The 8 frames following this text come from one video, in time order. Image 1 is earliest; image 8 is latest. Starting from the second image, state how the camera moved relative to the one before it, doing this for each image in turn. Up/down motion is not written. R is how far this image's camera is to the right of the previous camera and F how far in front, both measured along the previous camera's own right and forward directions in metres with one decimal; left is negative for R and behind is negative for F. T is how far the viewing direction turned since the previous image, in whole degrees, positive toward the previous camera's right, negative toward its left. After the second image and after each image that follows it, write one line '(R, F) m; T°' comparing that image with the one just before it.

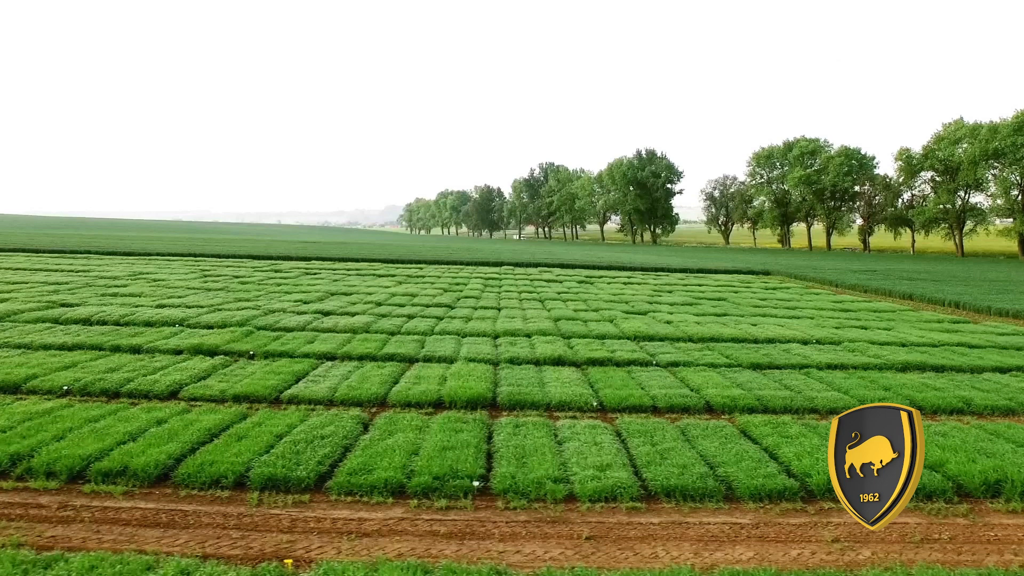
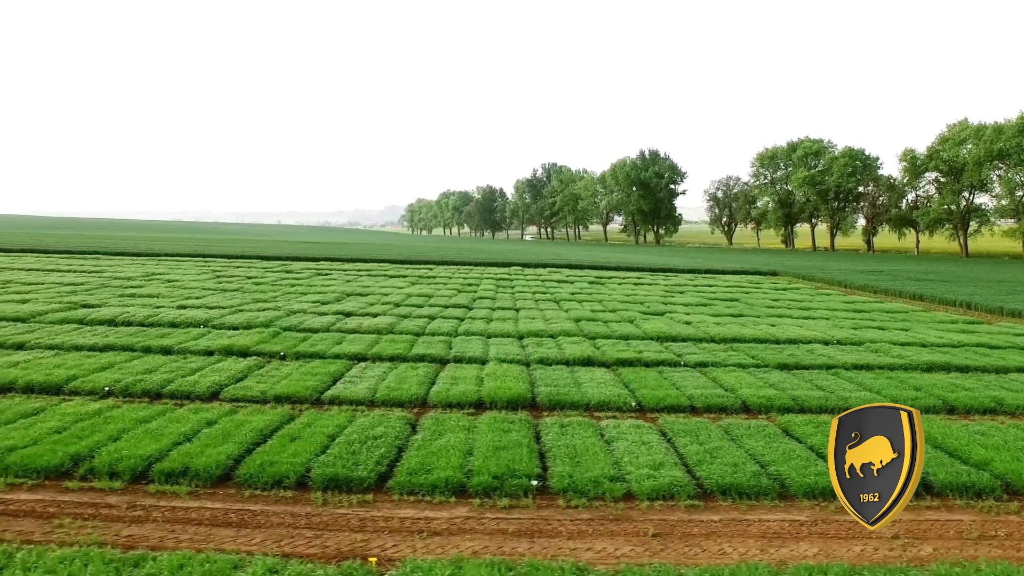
(-1.6, -0.1) m; 0°
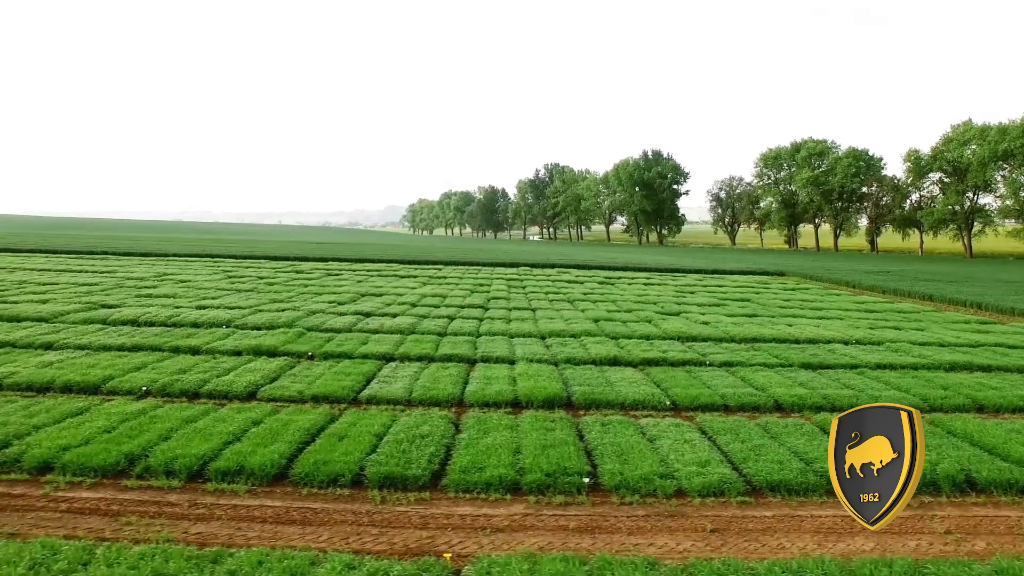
(-1.5, -0.1) m; 0°
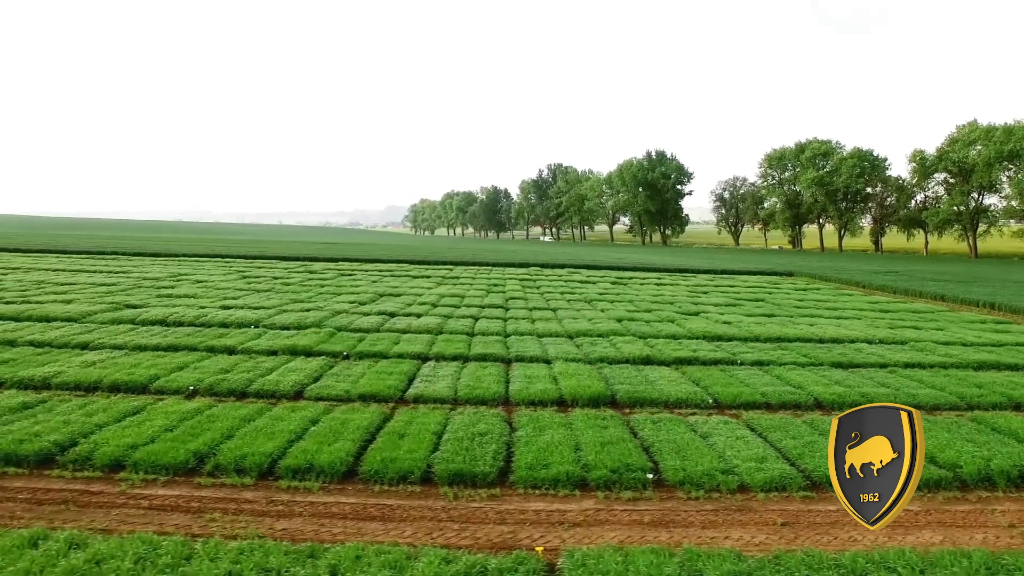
(-1.9, -0.2) m; 0°
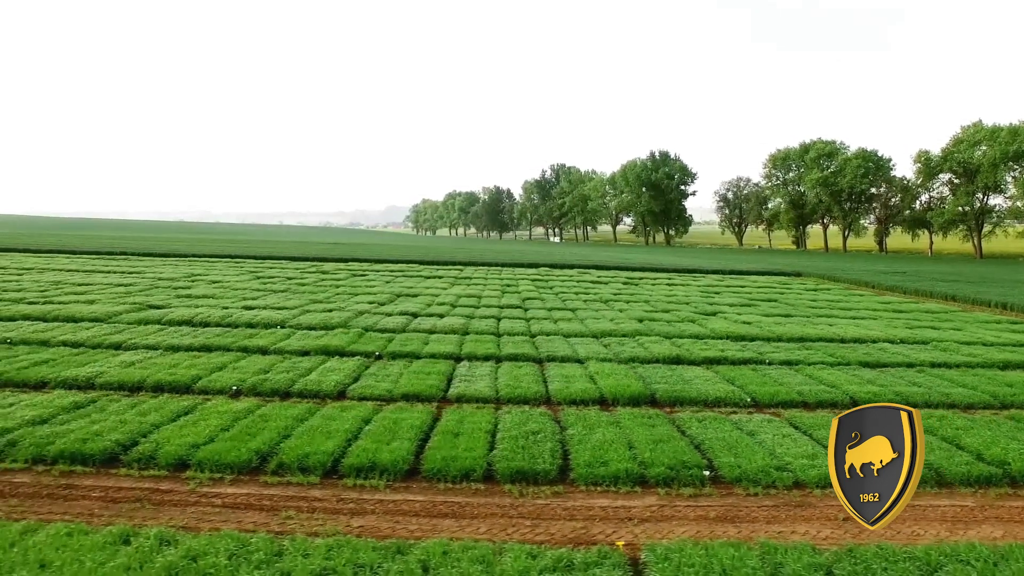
(-1.7, -0.1) m; 0°
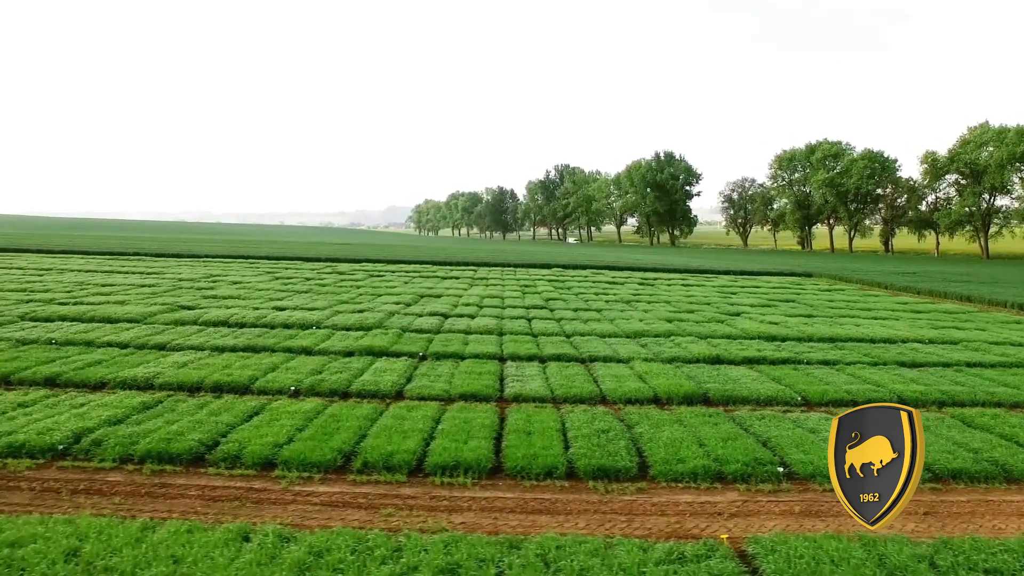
(-2.4, -0.2) m; 0°
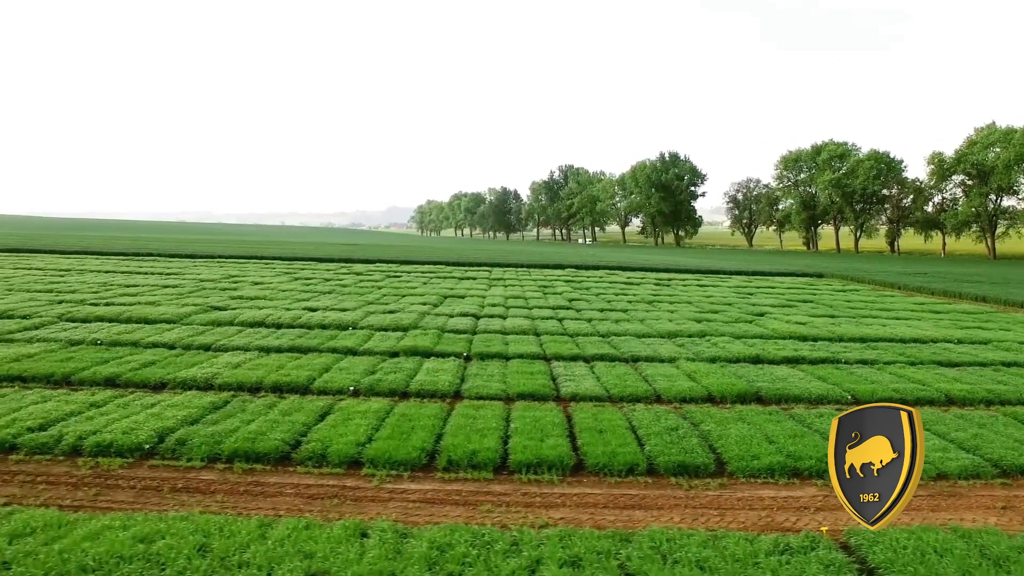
(-2.5, -0.2) m; 0°
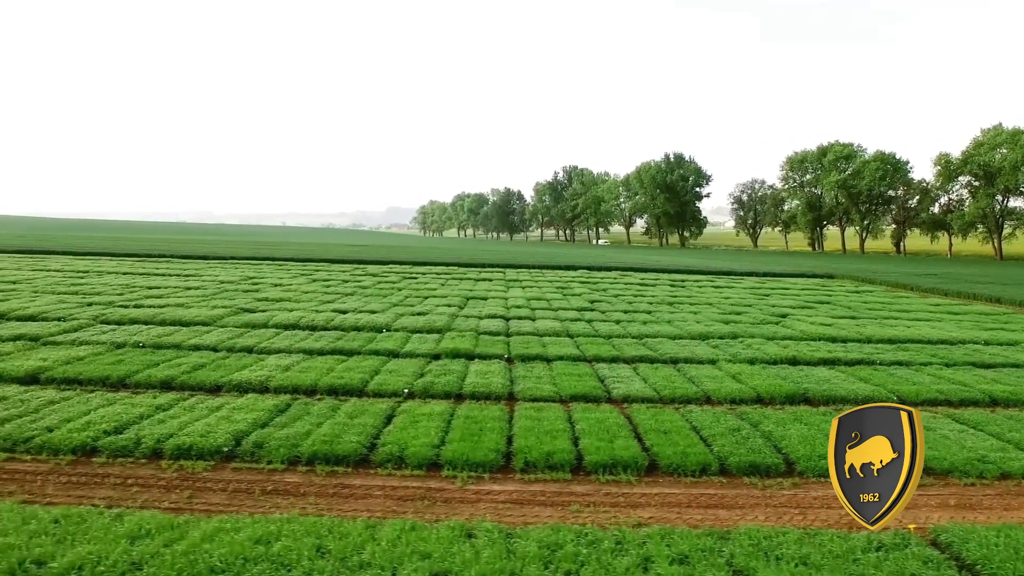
(-2.3, -0.2) m; 0°
